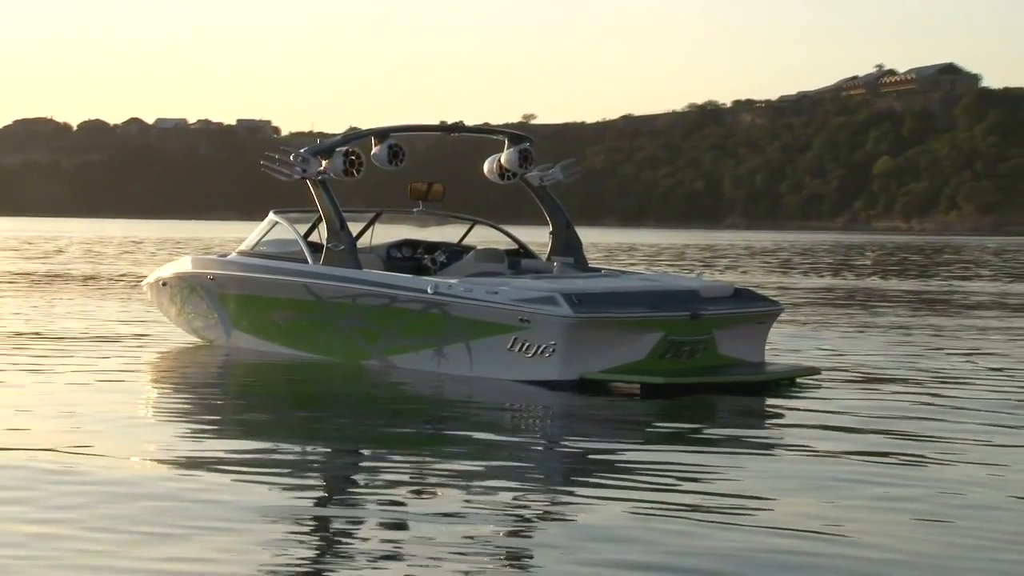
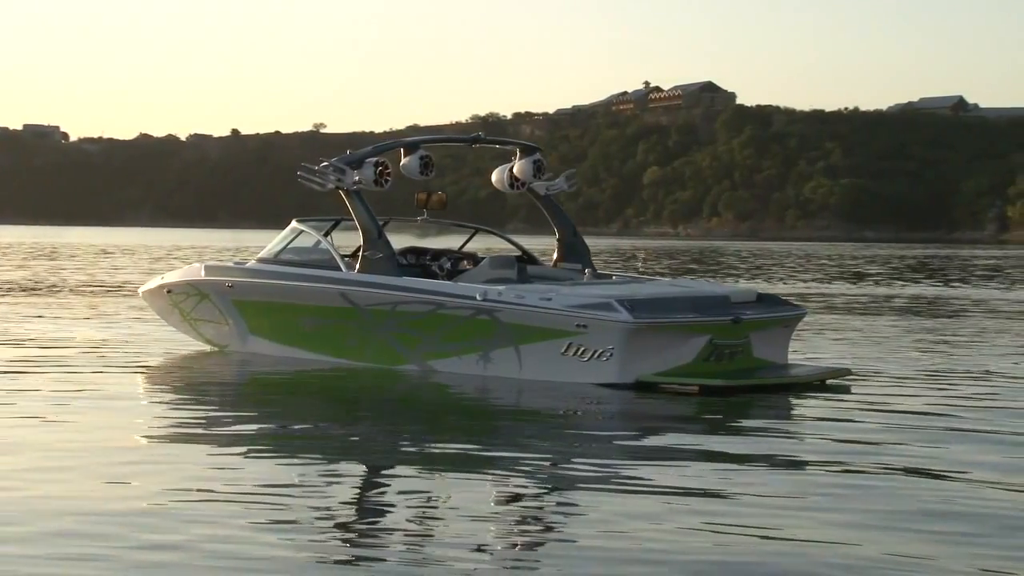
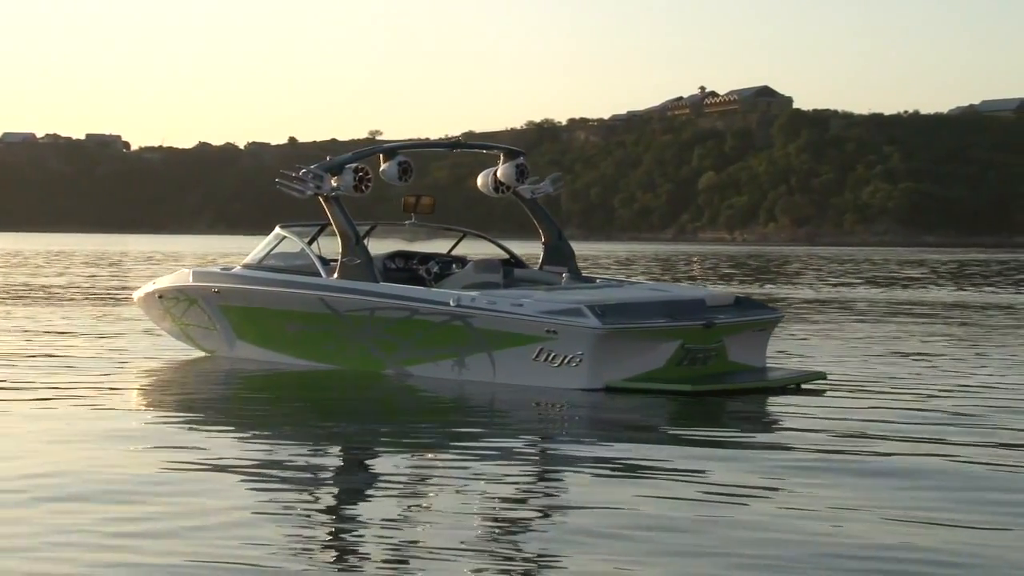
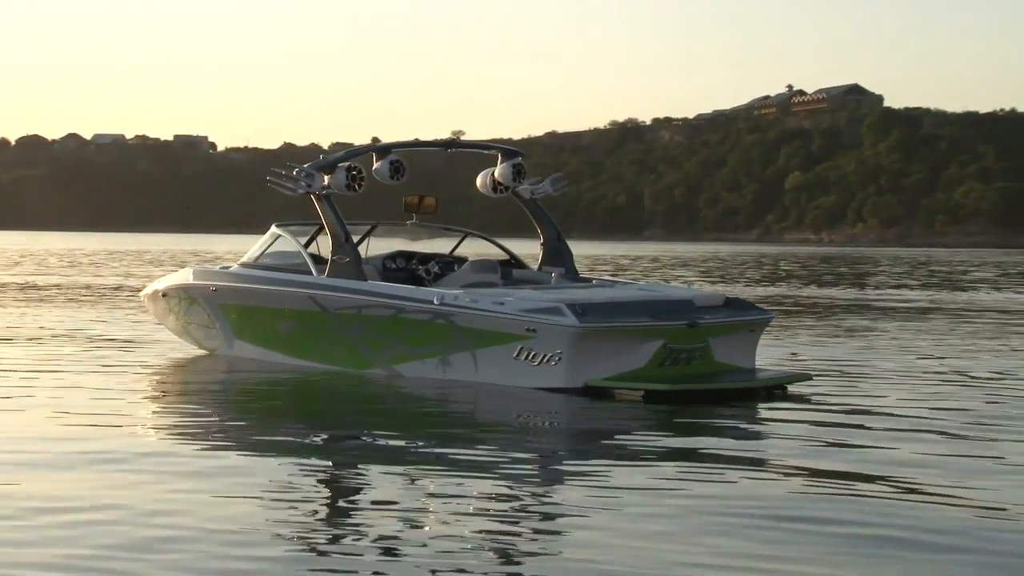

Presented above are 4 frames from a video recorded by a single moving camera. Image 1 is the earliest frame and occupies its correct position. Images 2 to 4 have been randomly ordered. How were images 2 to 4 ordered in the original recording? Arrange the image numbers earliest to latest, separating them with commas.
4, 3, 2
